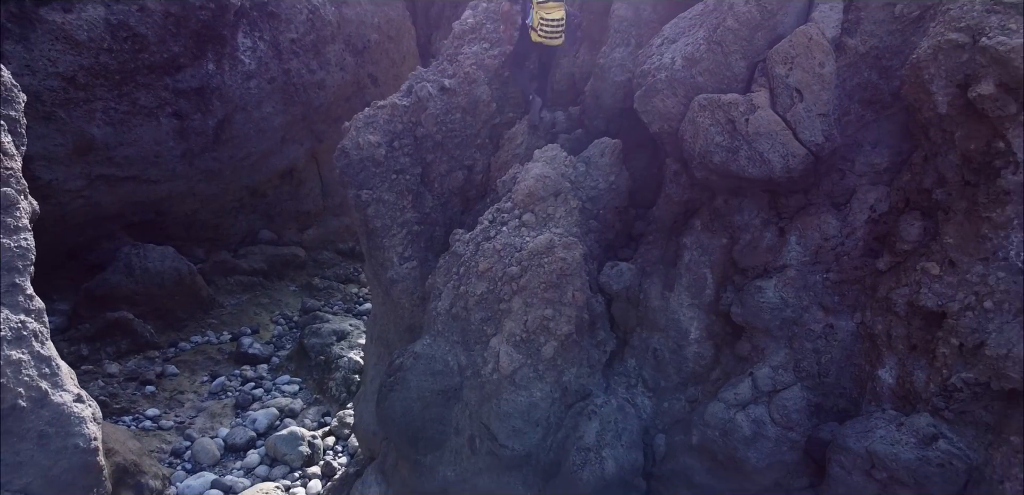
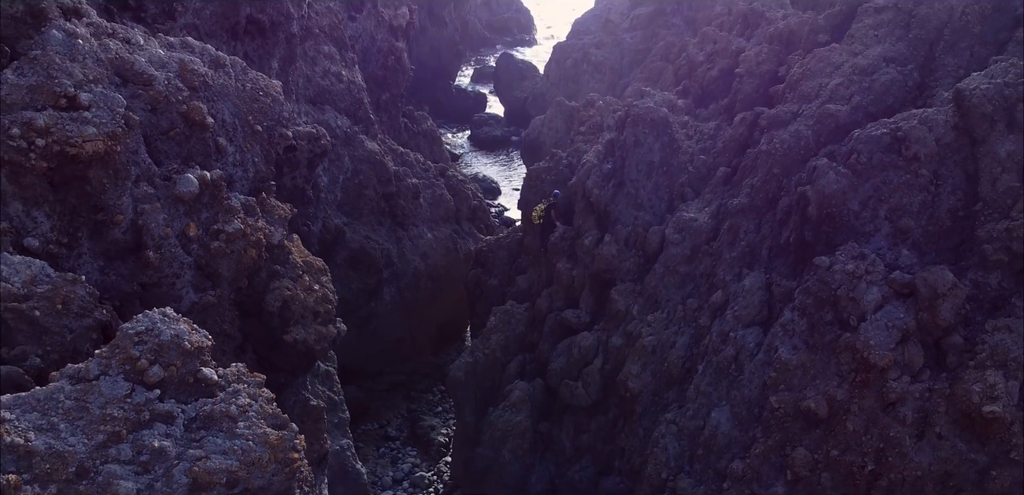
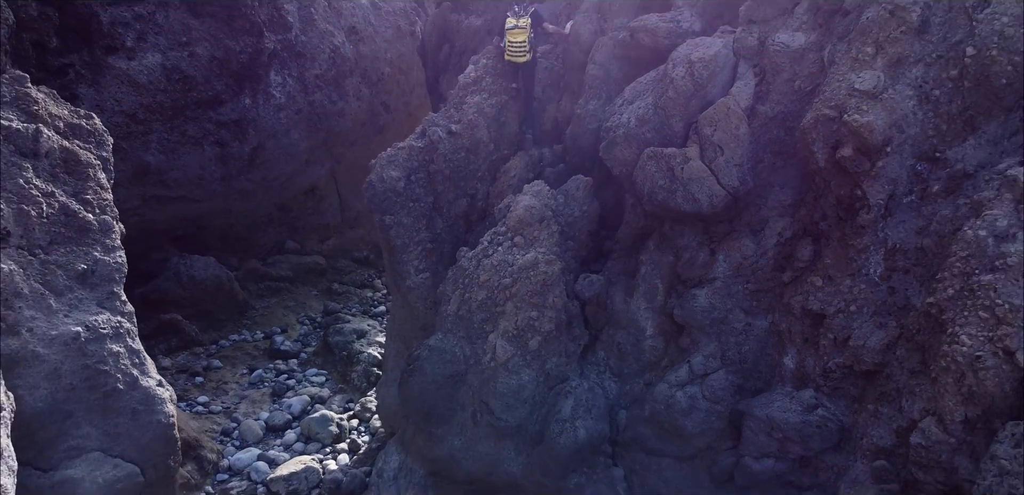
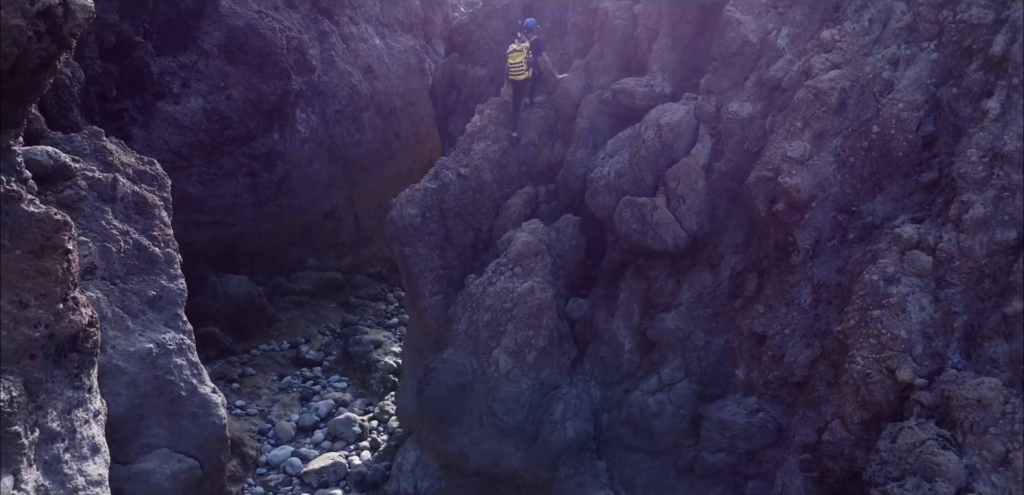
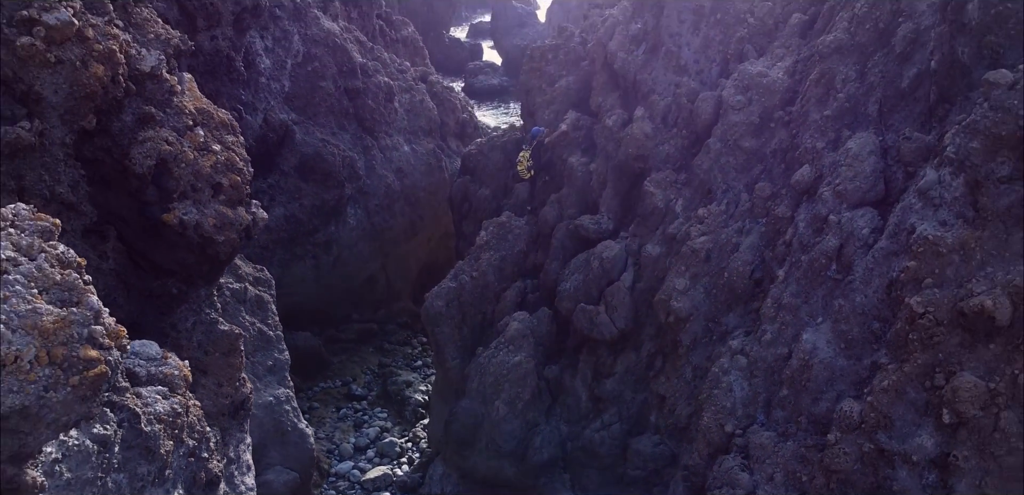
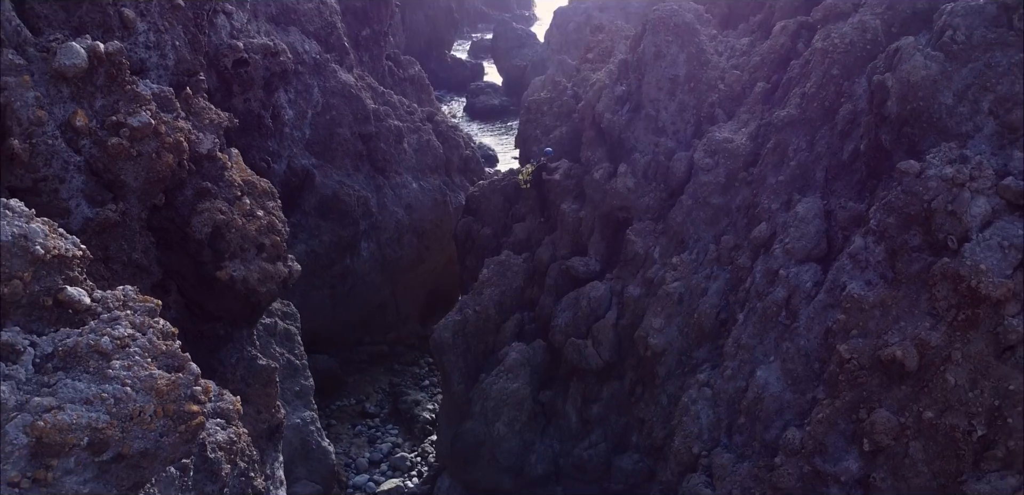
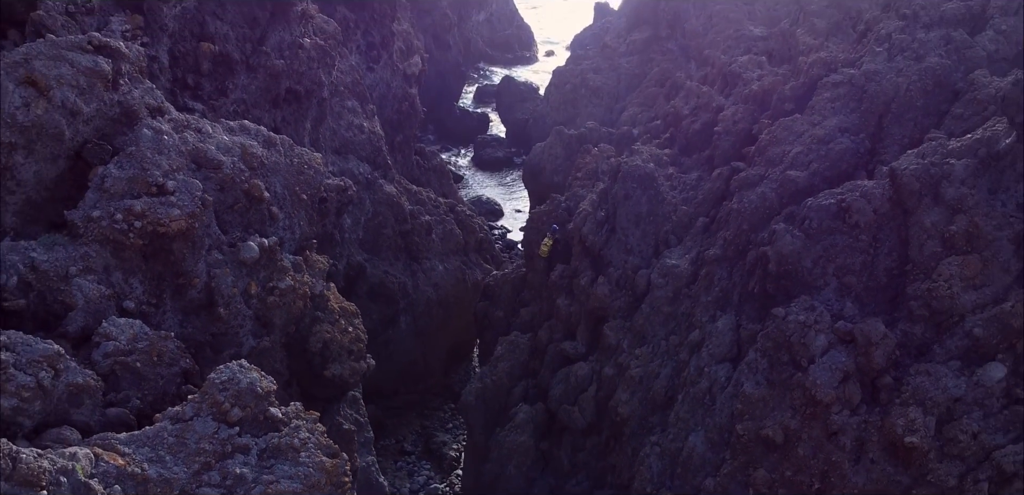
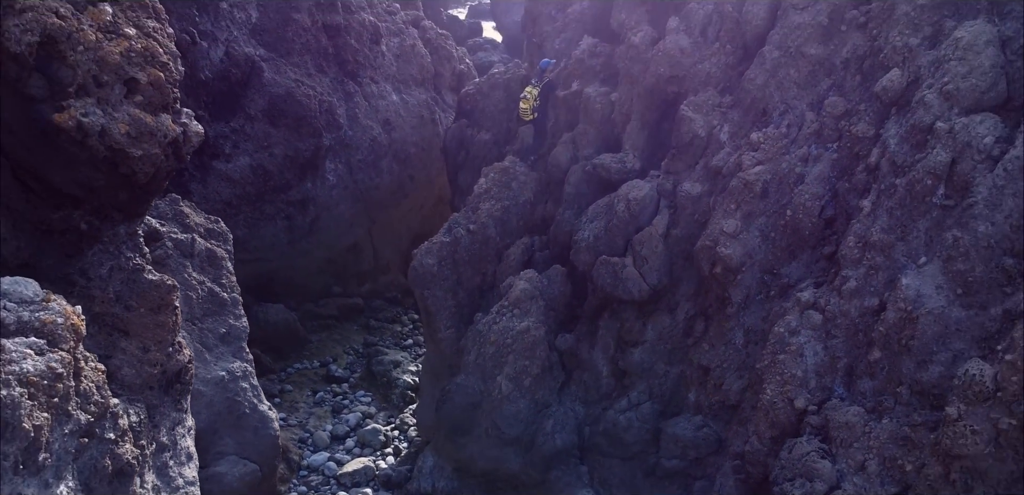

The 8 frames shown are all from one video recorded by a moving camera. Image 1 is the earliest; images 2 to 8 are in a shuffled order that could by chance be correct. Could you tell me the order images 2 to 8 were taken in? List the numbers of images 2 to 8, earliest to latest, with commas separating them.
3, 4, 8, 5, 6, 2, 7
